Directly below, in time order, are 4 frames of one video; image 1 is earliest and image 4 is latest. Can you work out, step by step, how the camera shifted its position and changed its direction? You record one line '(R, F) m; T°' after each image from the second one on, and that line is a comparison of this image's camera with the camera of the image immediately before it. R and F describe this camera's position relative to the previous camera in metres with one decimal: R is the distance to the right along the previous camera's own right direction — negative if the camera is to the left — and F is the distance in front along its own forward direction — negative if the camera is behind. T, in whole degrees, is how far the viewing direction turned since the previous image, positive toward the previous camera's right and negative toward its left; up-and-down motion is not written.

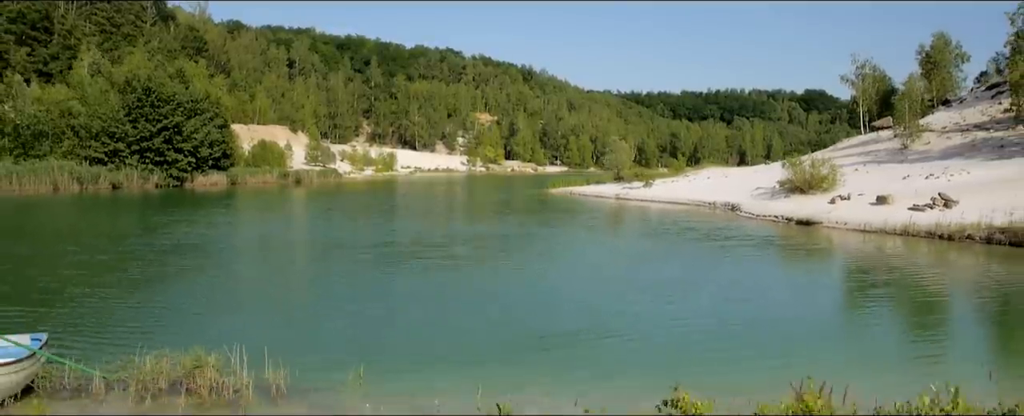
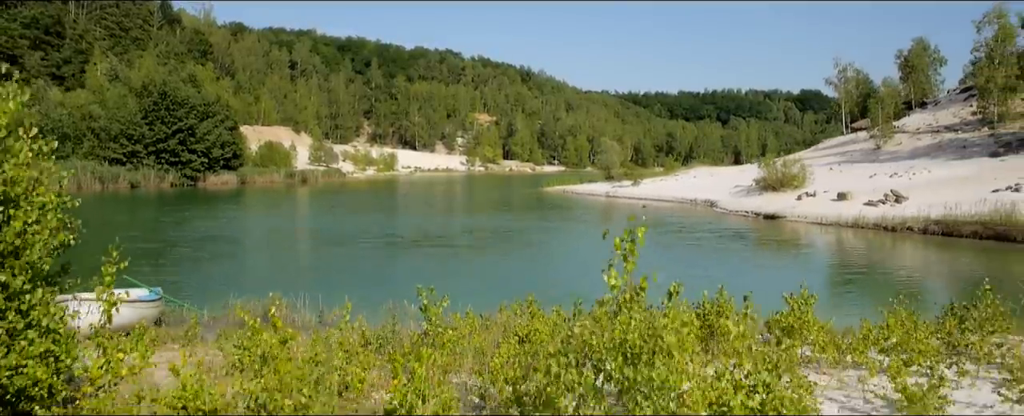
(+0.2, -3.3) m; 0°
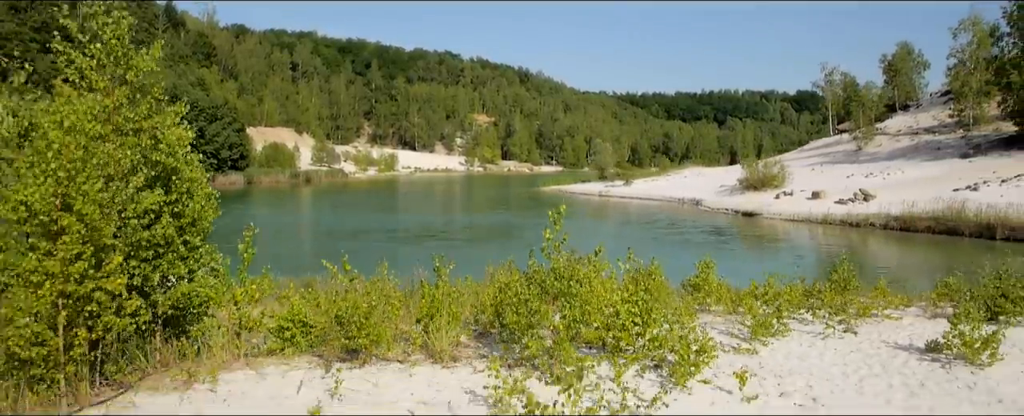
(+0.1, -2.6) m; 0°
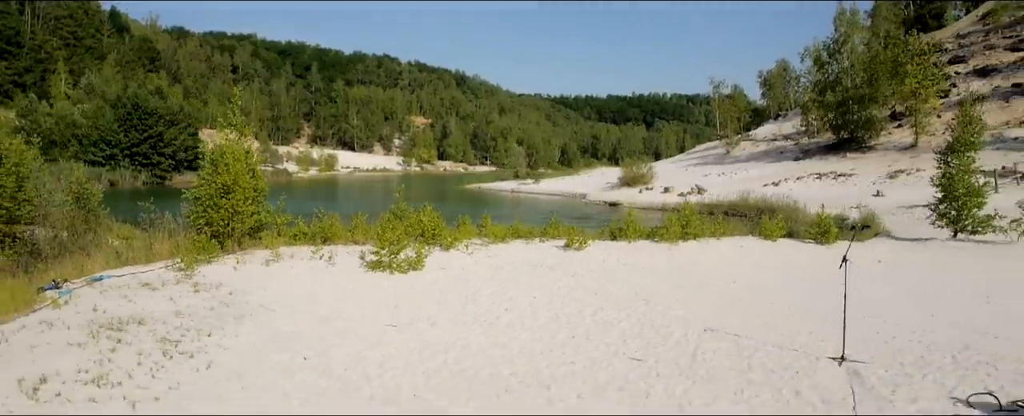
(+1.5, -10.3) m; +4°
